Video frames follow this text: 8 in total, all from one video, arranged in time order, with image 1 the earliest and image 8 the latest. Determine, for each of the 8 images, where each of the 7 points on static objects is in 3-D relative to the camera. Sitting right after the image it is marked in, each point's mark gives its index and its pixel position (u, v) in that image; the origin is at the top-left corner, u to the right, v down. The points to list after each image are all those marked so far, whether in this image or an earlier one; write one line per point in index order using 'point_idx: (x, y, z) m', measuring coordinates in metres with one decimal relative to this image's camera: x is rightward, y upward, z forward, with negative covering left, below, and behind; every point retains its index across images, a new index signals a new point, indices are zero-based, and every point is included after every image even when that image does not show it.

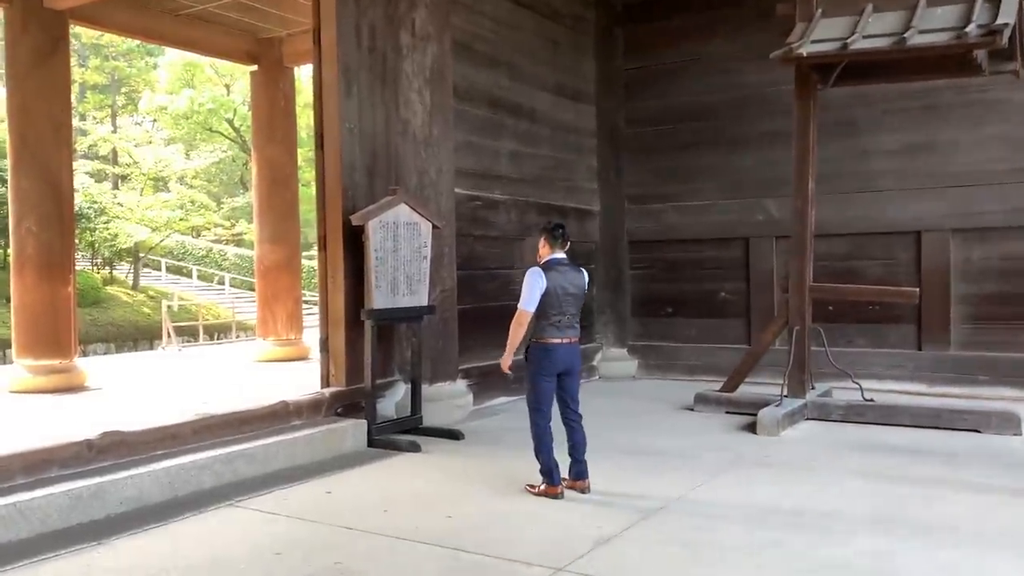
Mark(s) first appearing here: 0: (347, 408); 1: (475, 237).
0: (-1.0, -0.7, +5.1) m
1: (-0.3, +0.4, +6.3) m
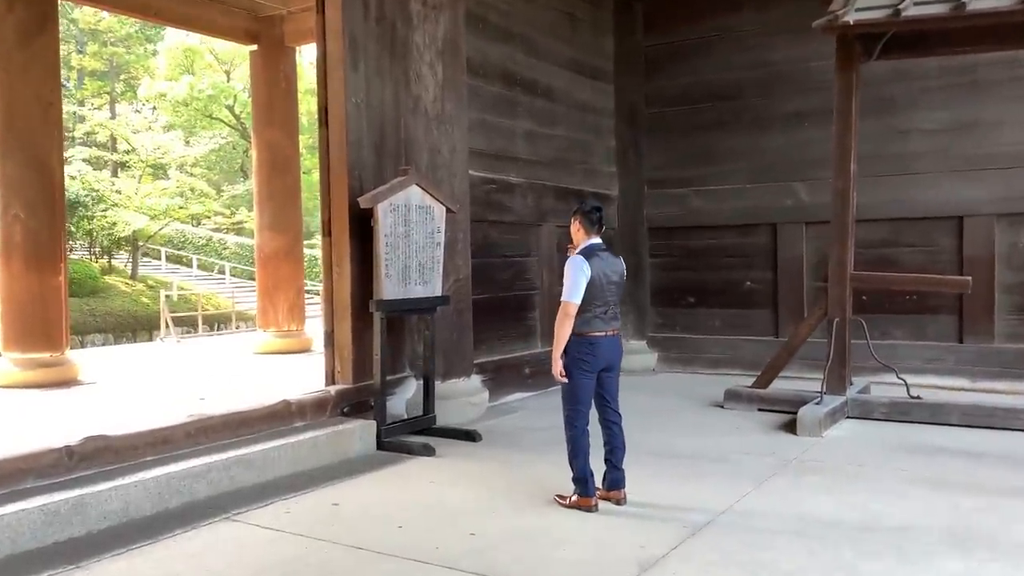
0: (-0.9, -0.7, +4.7) m
1: (-0.2, +0.4, +5.9) m
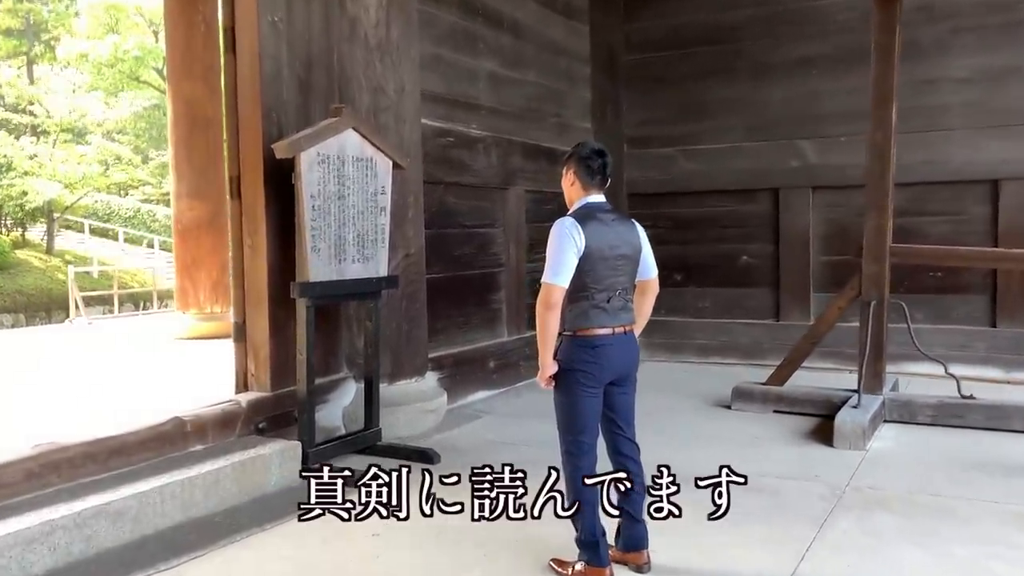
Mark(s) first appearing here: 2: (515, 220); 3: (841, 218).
0: (-1.0, -0.6, +3.6) m
1: (-0.4, +0.6, +4.8) m
2: (0.0, +0.4, +5.5) m
3: (+2.2, +0.5, +5.8) m
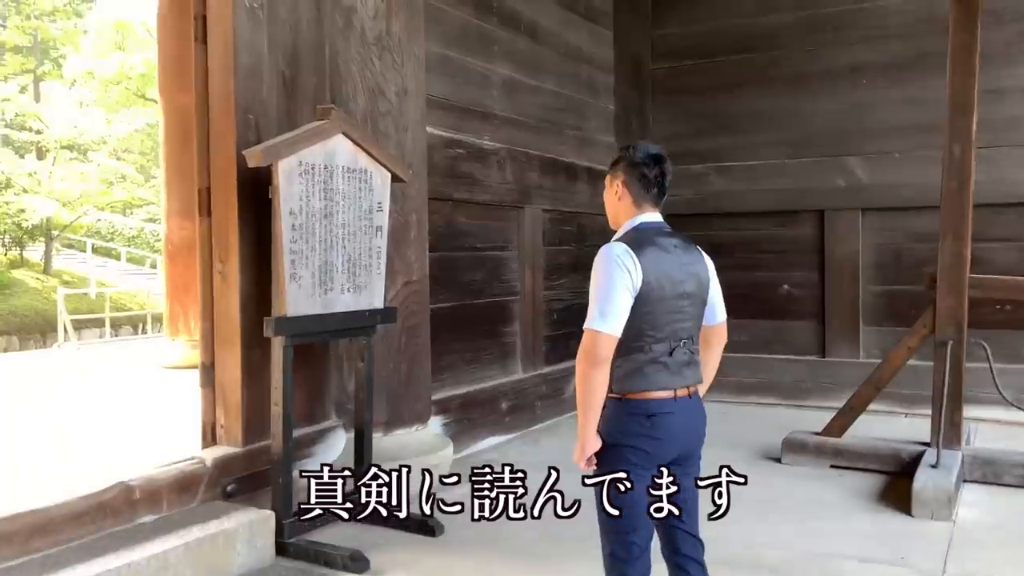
0: (-0.9, -0.7, +3.0) m
1: (-0.3, +0.4, +4.2) m
2: (+0.1, +0.2, +4.9) m
3: (+2.3, +0.3, +5.2) m
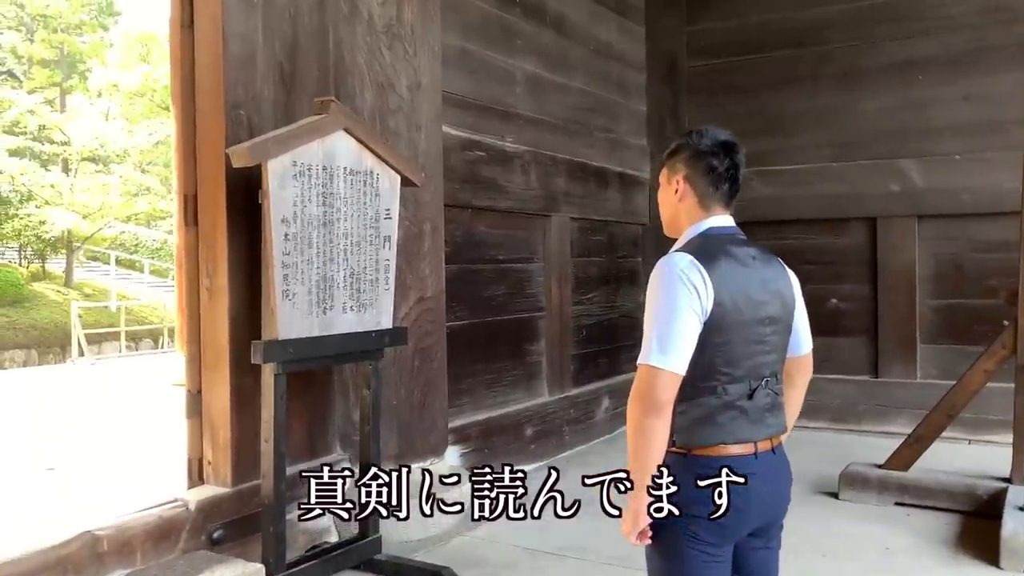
0: (-0.9, -0.7, +2.7) m
1: (-0.2, +0.3, +3.8) m
2: (+0.2, +0.2, +4.5) m
3: (+2.4, +0.2, +4.8) m
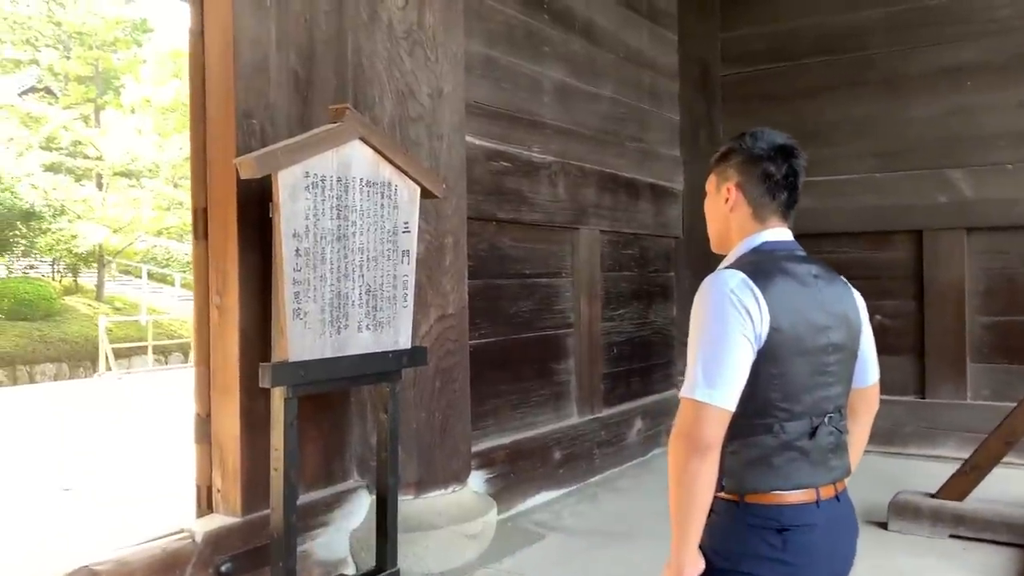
0: (-0.8, -0.8, +2.5) m
1: (-0.1, +0.3, +3.7) m
2: (+0.4, +0.1, +4.3) m
3: (+2.6, +0.1, +4.5) m
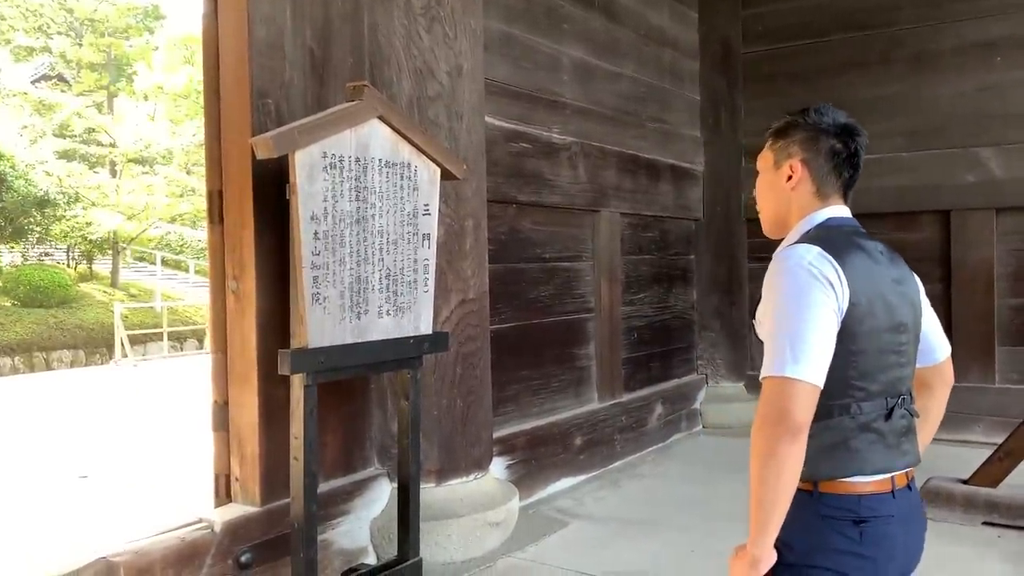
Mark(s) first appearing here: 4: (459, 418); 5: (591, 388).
0: (-0.7, -0.7, +2.5) m
1: (0.0, +0.3, +3.6) m
2: (+0.5, +0.2, +4.2) m
3: (+2.7, +0.2, +4.4) m
4: (-0.2, -0.4, +3.0) m
5: (+0.4, -0.5, +4.2) m
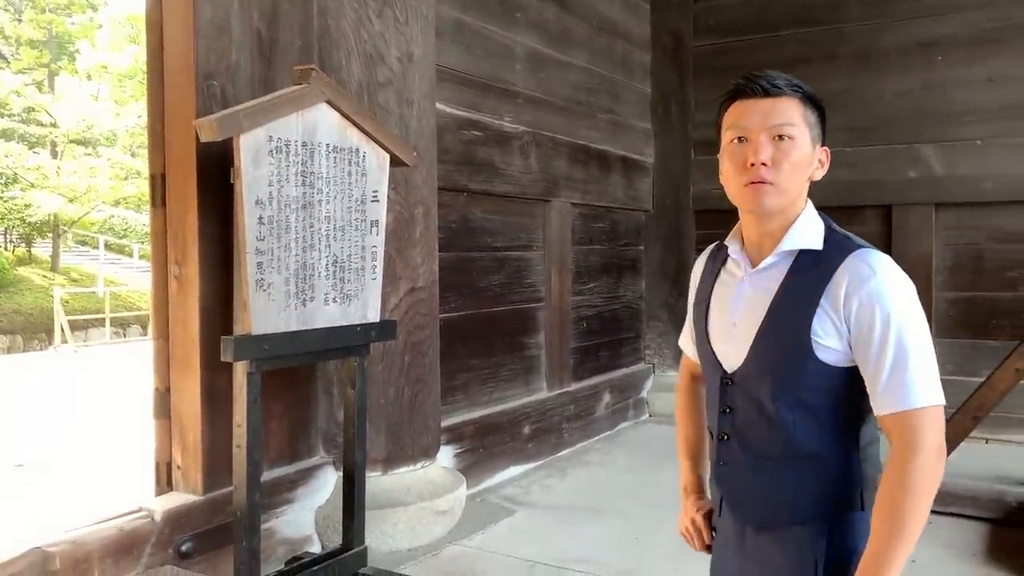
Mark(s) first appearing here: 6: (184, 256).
0: (-0.9, -0.7, +2.4) m
1: (-0.2, +0.4, +3.6) m
2: (+0.2, +0.2, +4.2) m
3: (+2.4, +0.2, +4.6) m
4: (-0.4, -0.4, +2.9) m
5: (+0.1, -0.4, +4.2) m
6: (-0.9, +0.1, +2.4) m
